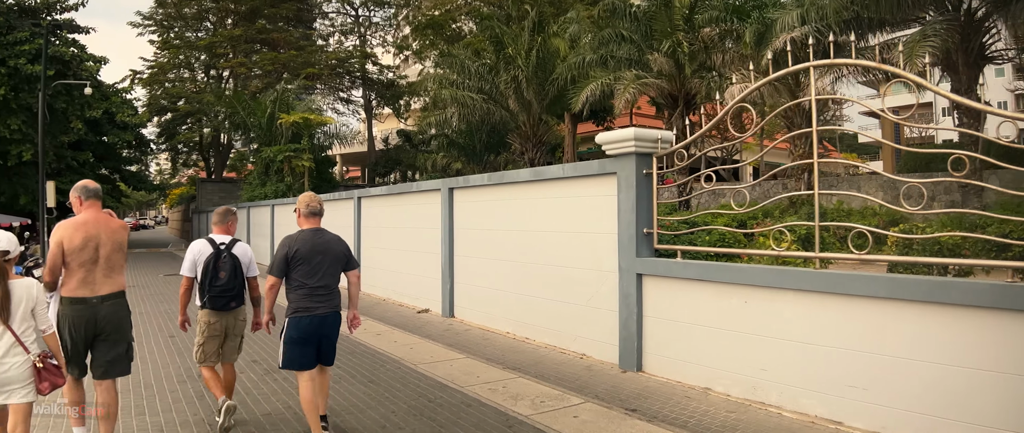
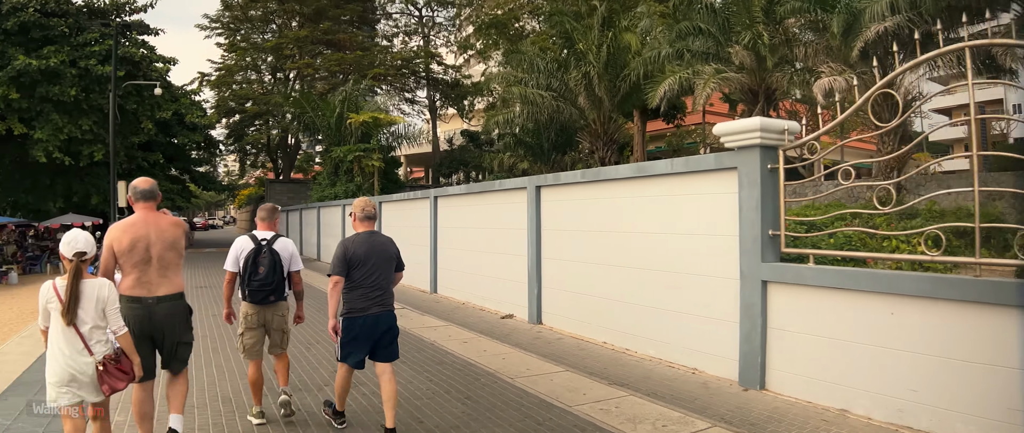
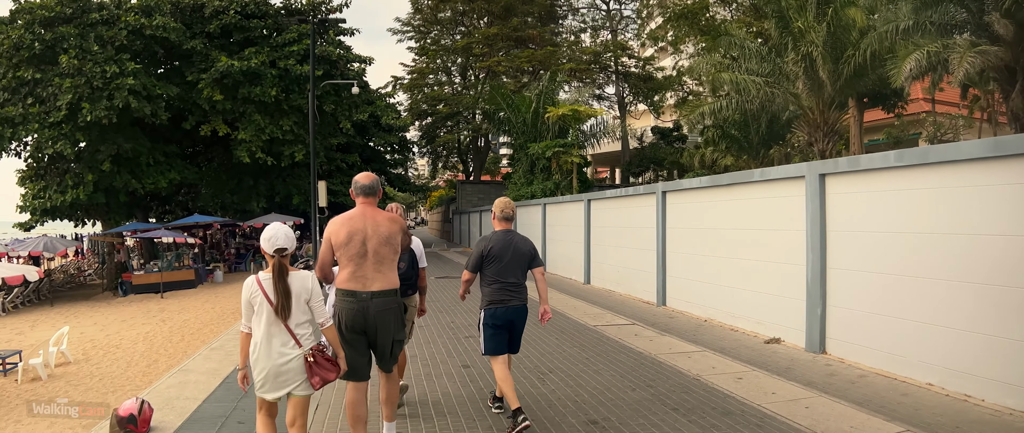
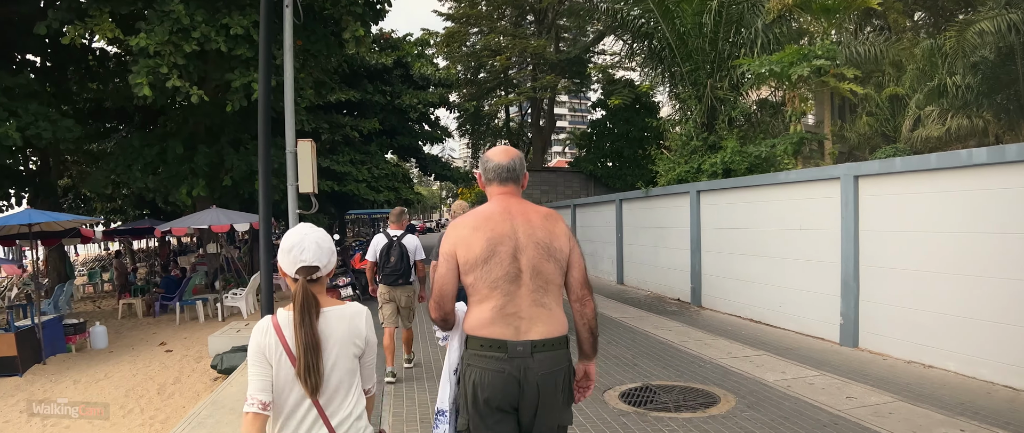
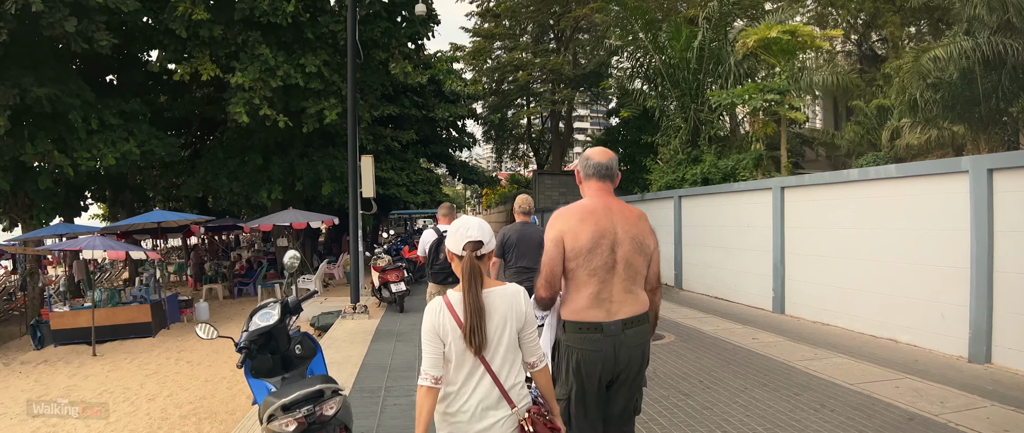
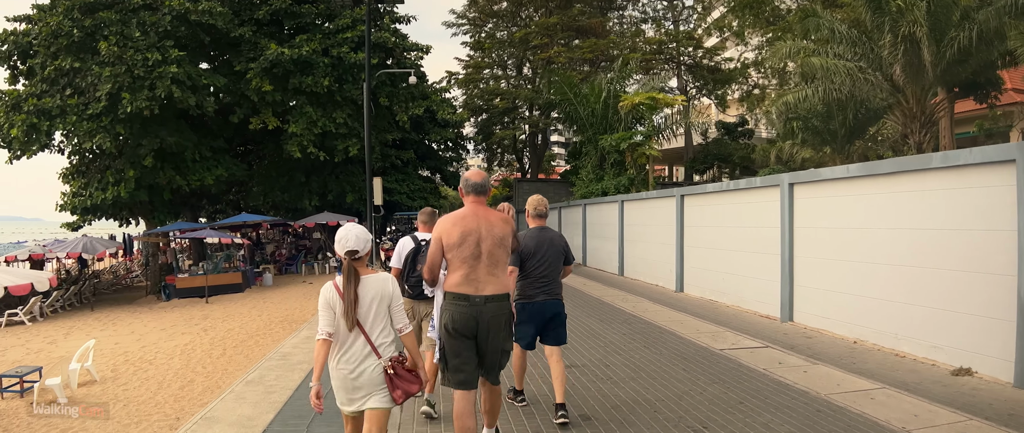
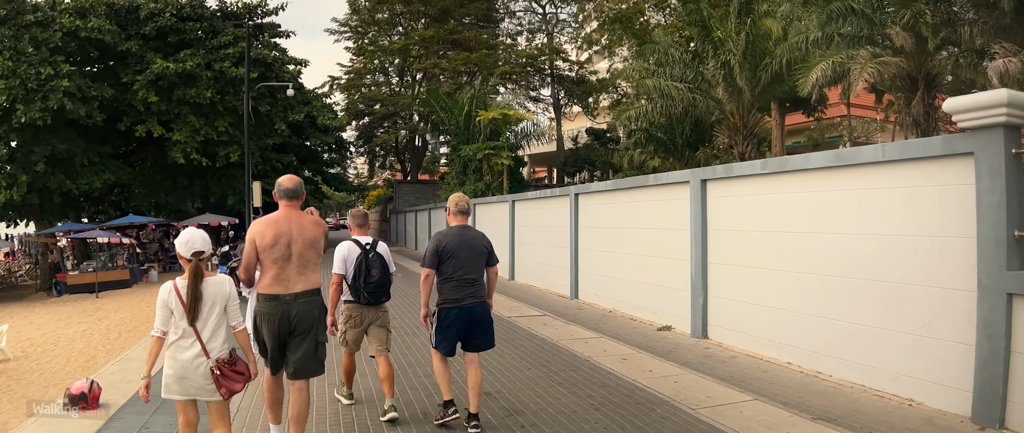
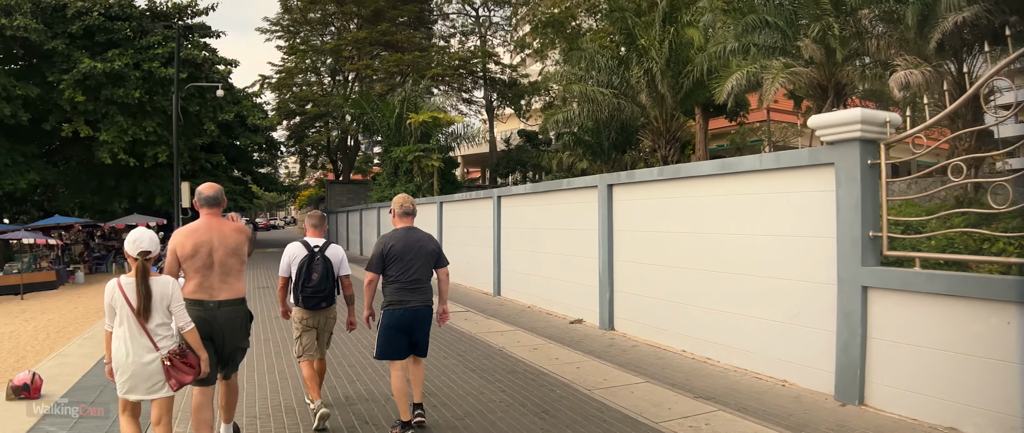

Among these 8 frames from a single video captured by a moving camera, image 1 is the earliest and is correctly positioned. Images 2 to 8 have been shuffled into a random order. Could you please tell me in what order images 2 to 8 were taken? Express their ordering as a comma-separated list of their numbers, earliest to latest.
2, 8, 7, 3, 6, 5, 4
